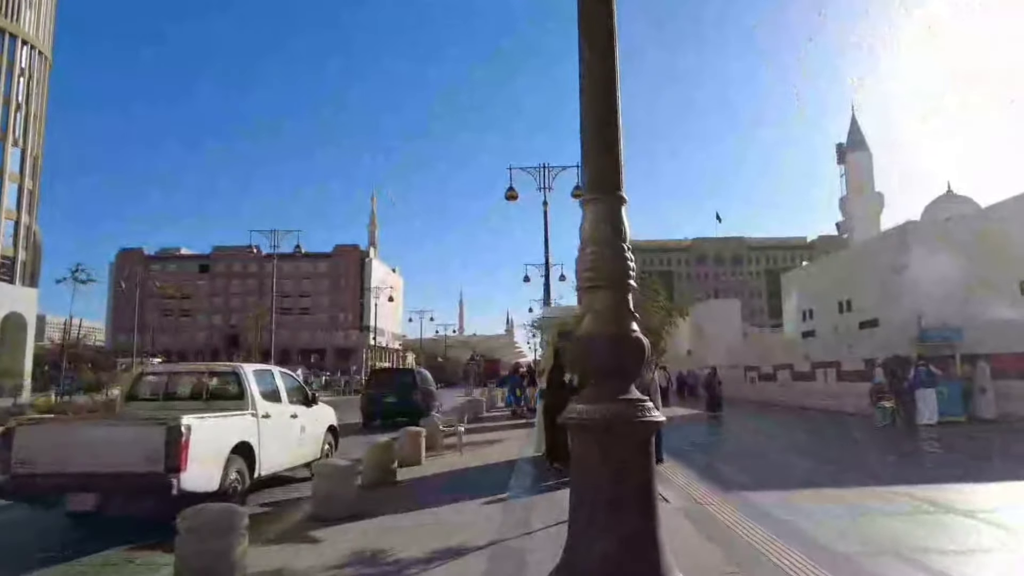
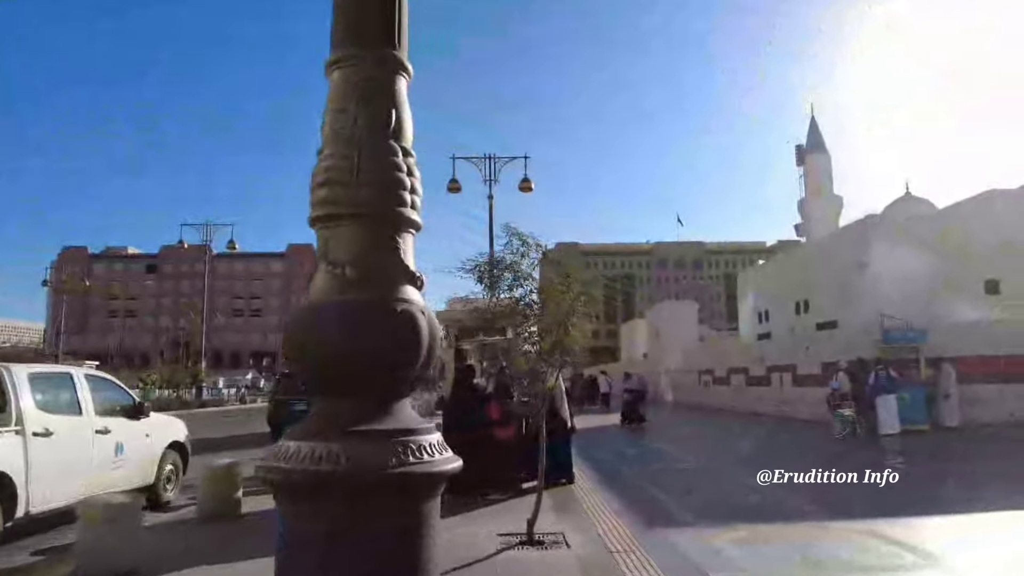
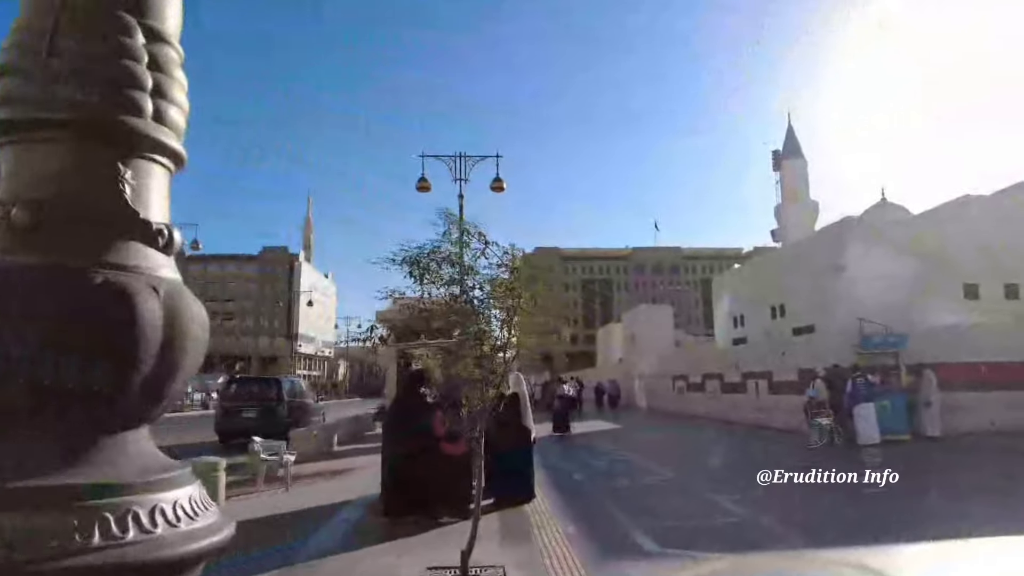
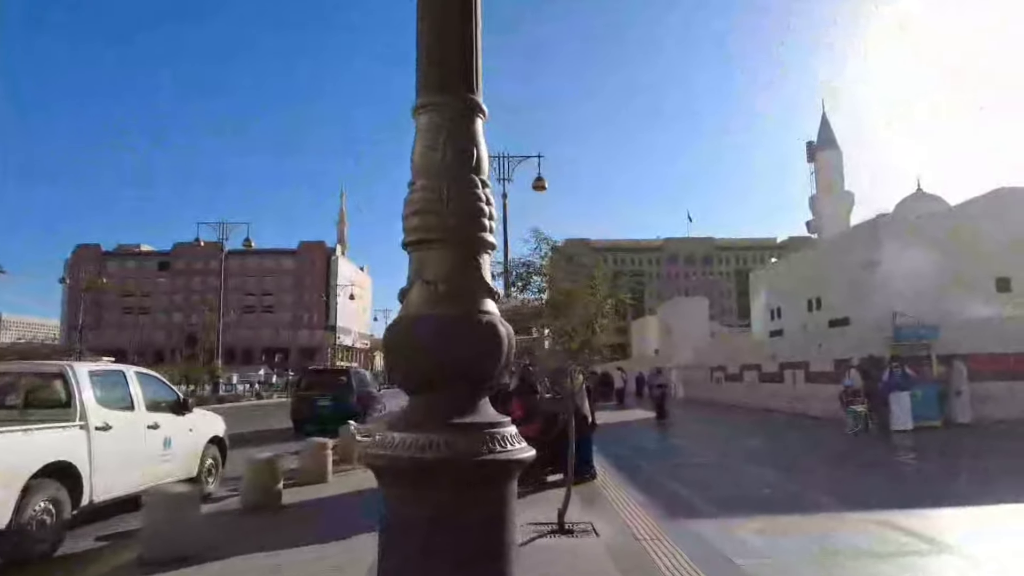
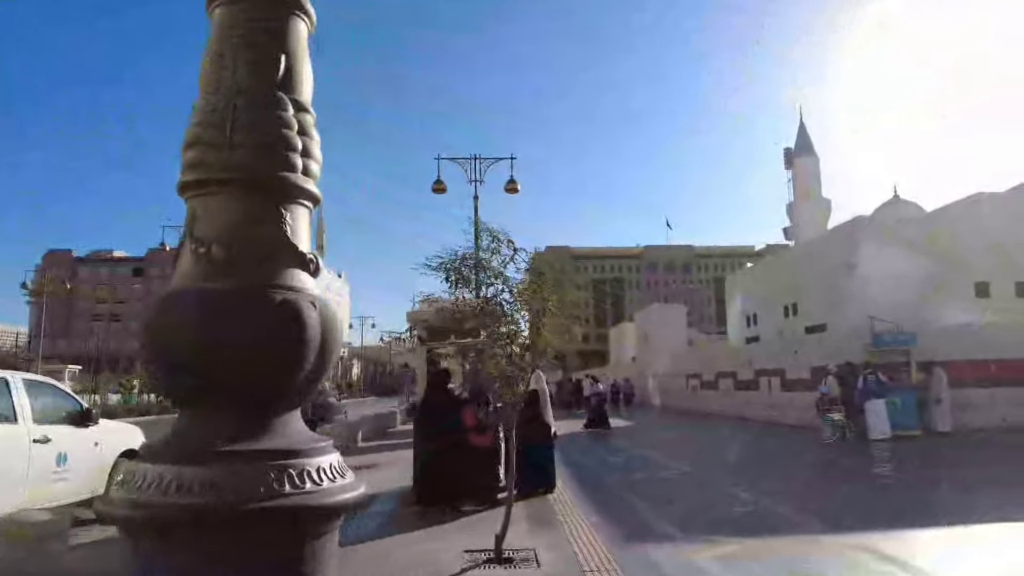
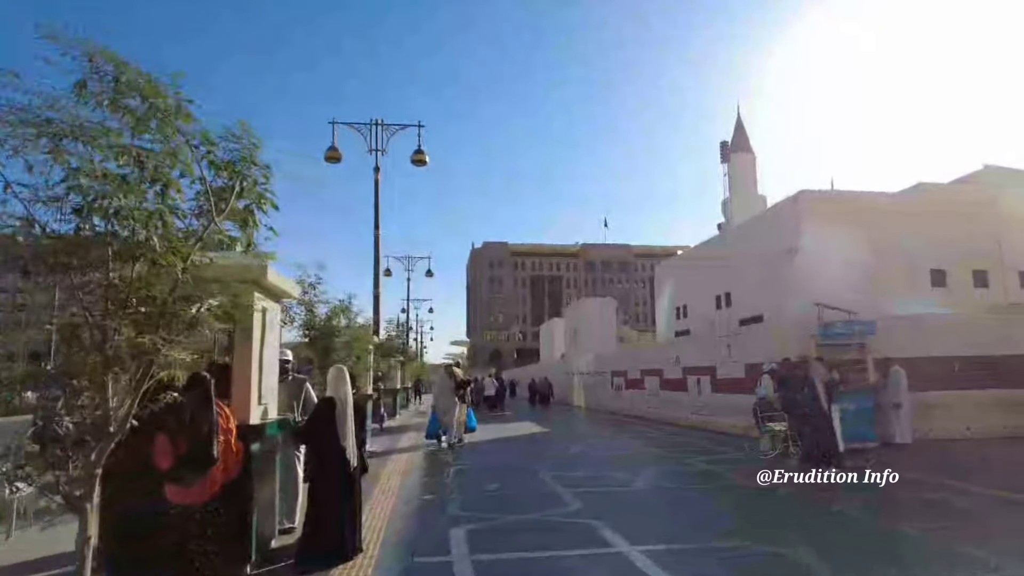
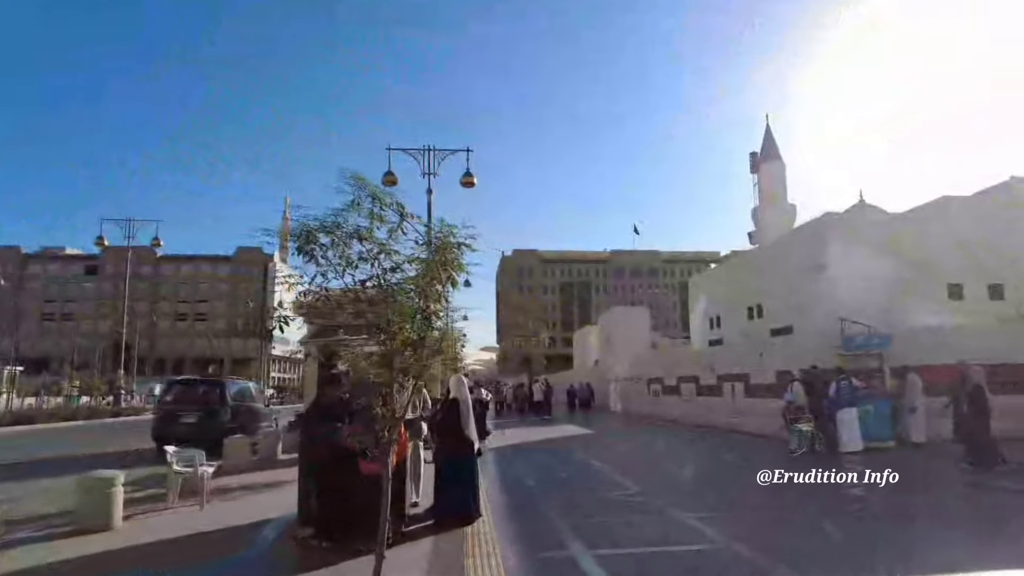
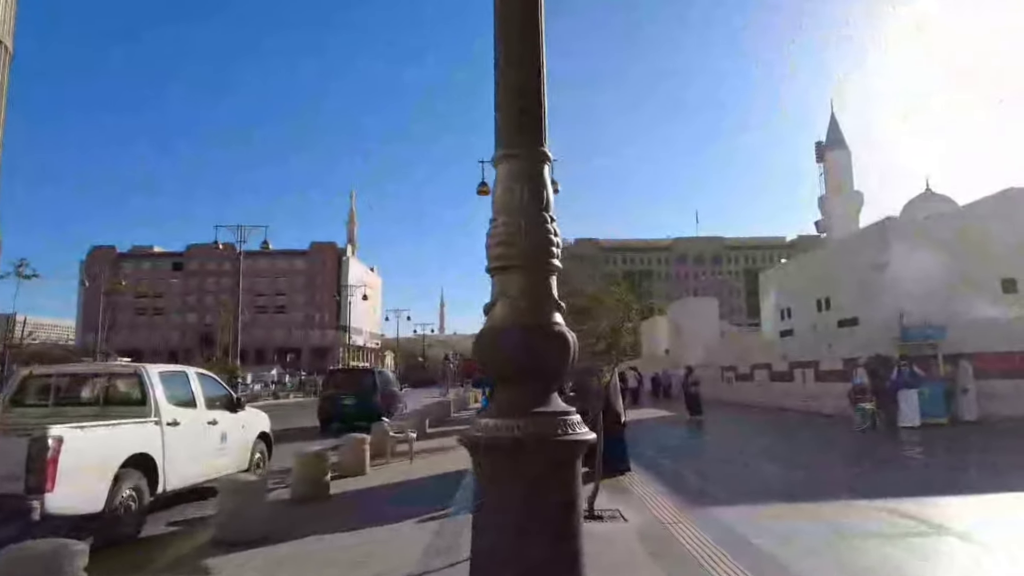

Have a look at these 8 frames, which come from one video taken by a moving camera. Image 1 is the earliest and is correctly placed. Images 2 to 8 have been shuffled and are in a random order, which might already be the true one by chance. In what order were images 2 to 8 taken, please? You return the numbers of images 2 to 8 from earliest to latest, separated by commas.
8, 4, 2, 5, 3, 7, 6
